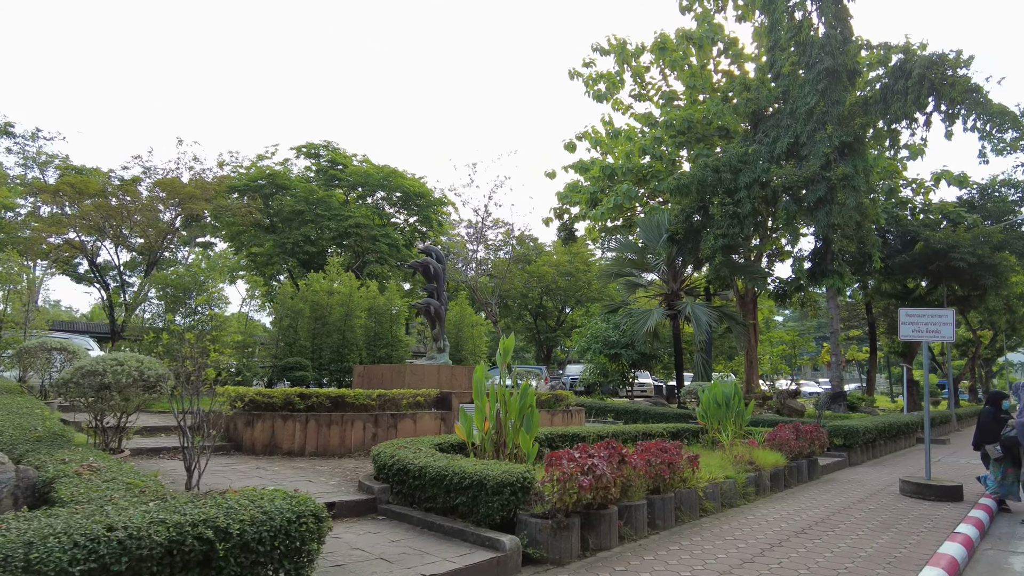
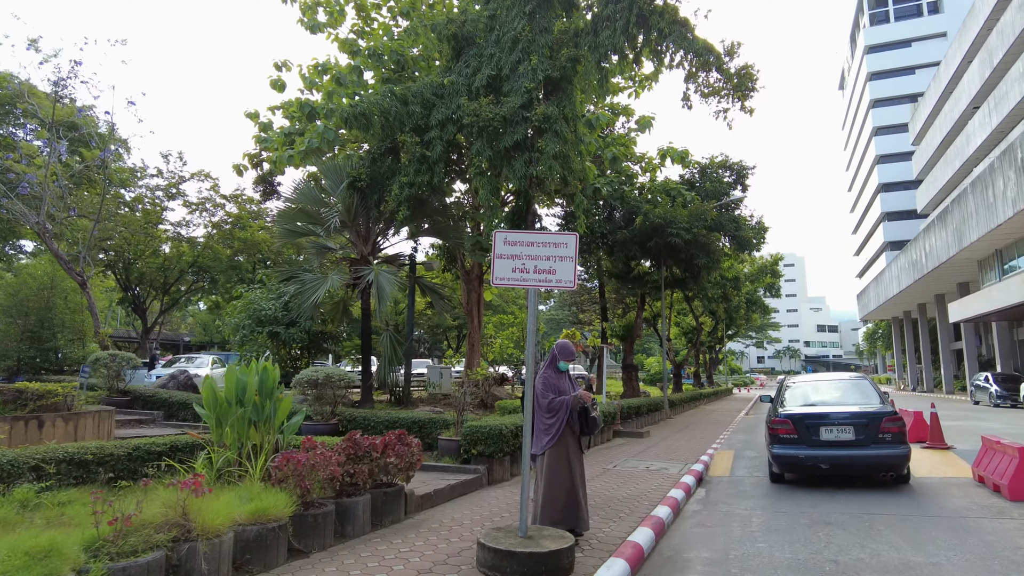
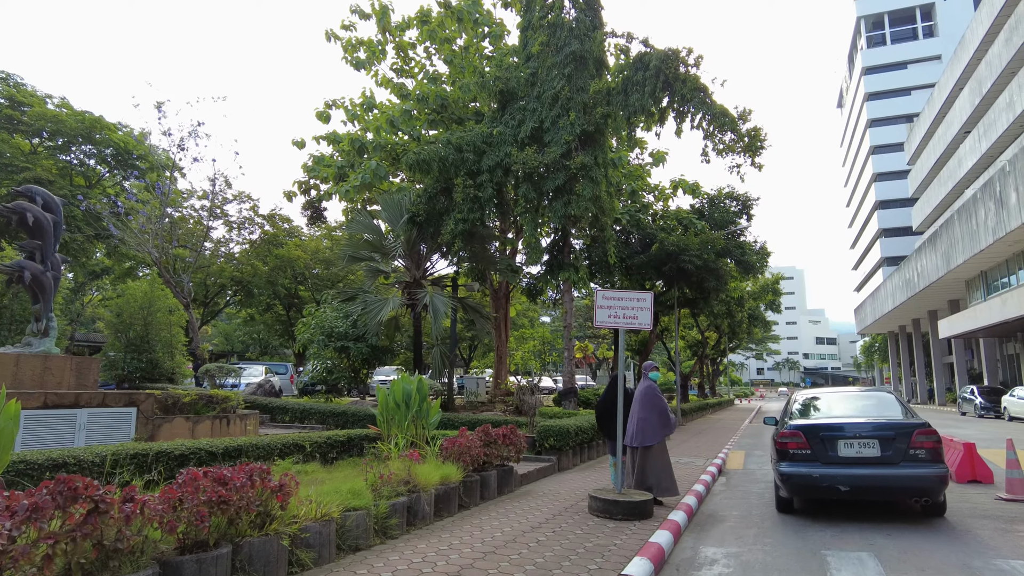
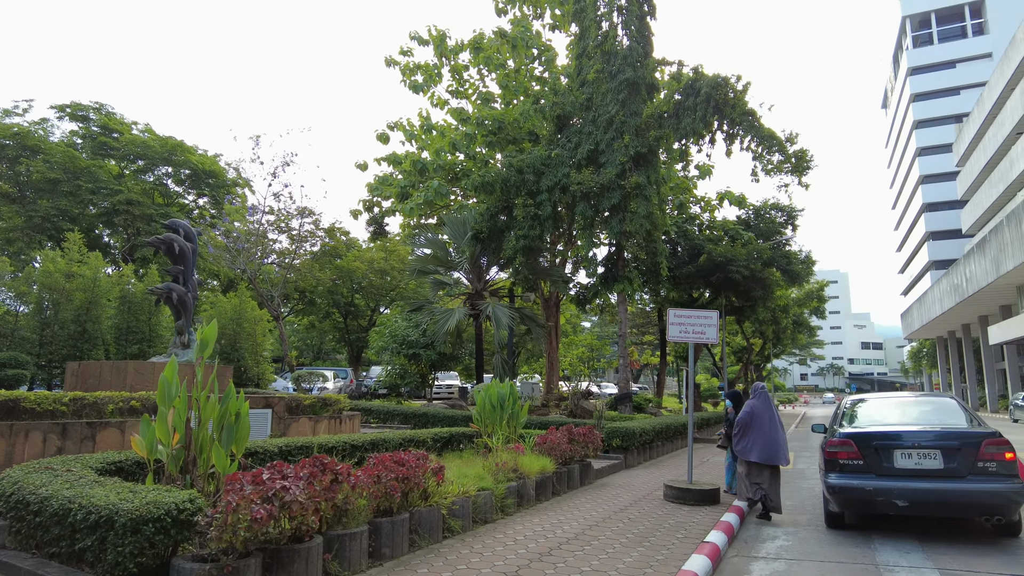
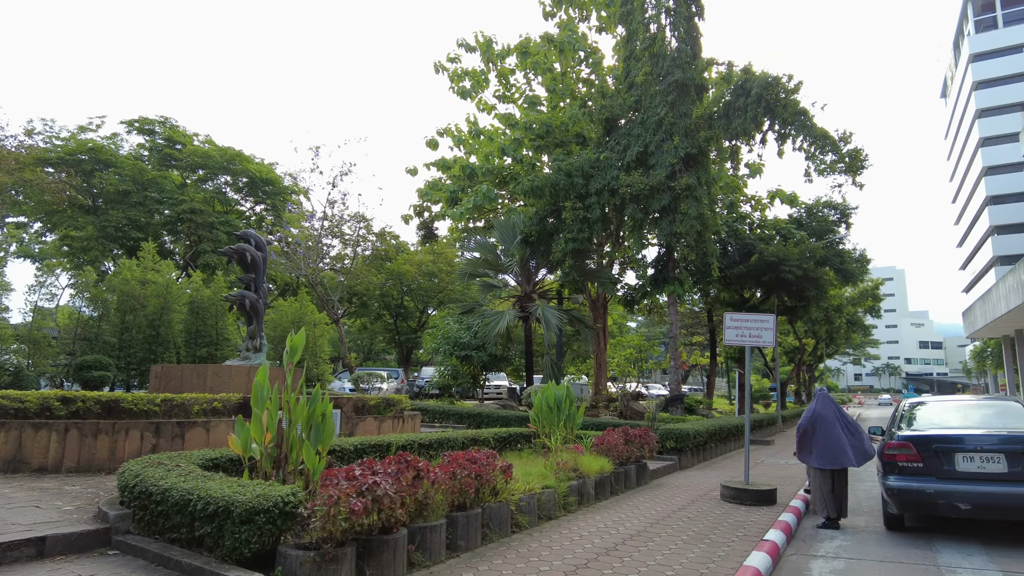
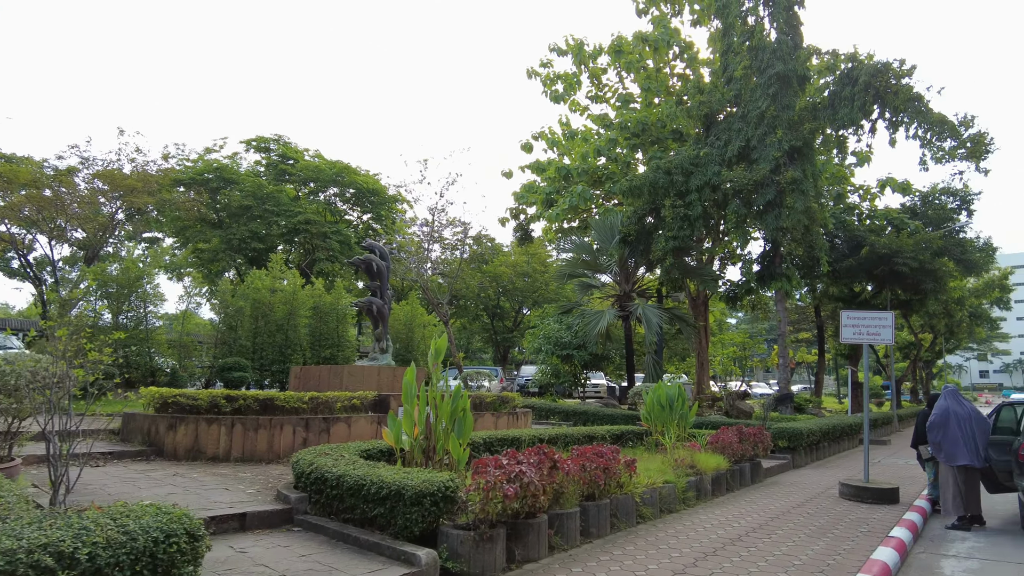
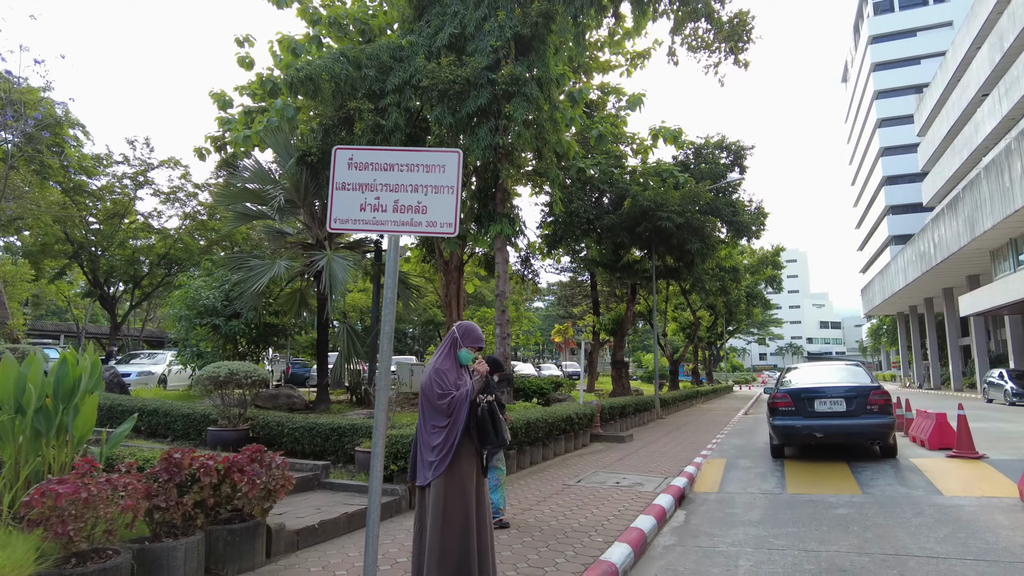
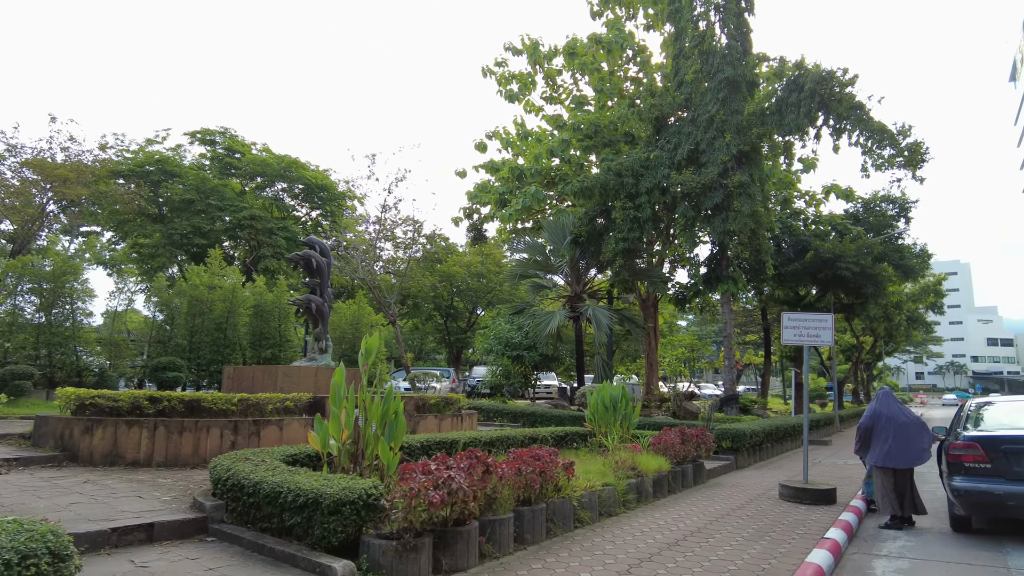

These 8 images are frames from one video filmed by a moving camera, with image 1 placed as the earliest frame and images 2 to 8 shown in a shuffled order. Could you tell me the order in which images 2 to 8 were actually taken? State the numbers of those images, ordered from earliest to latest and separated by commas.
6, 8, 5, 4, 3, 2, 7
